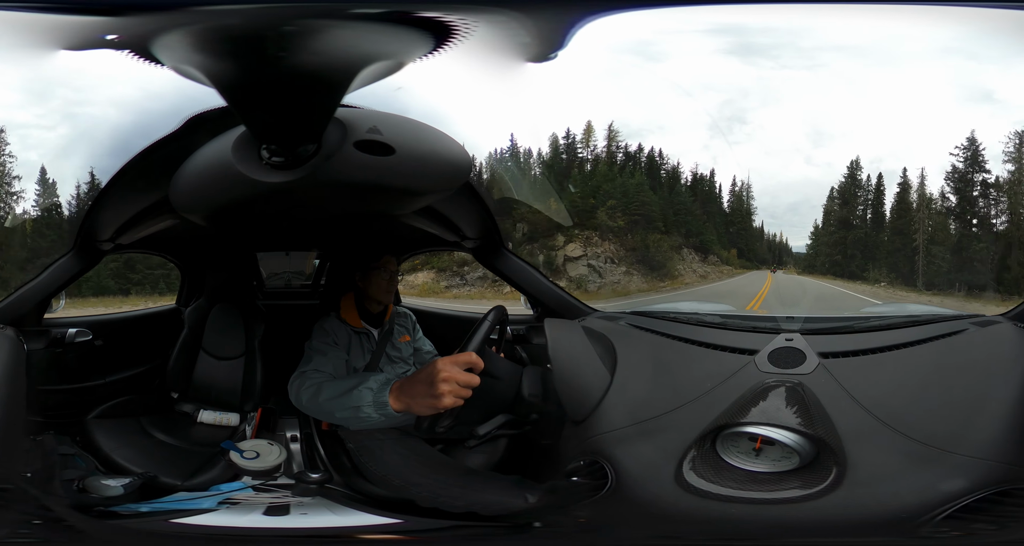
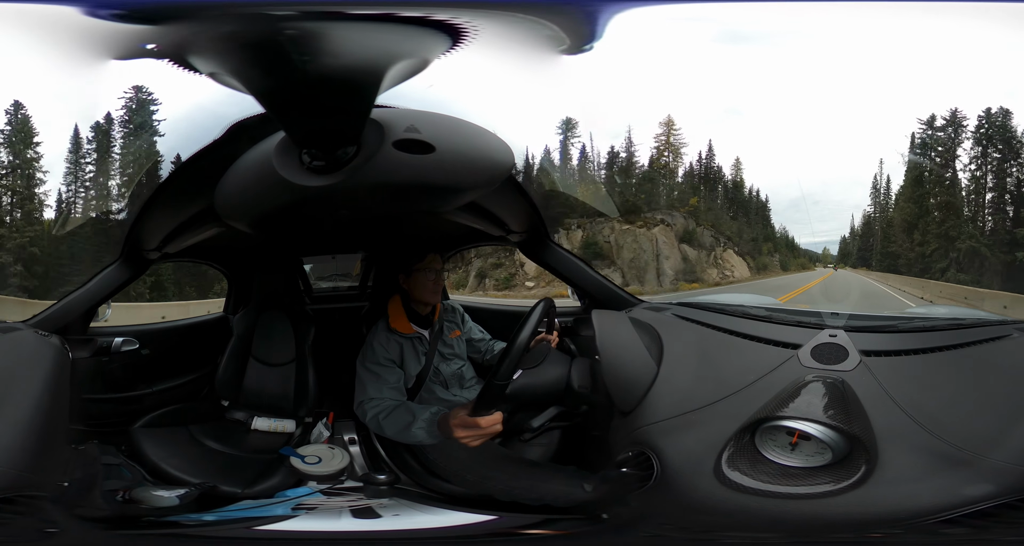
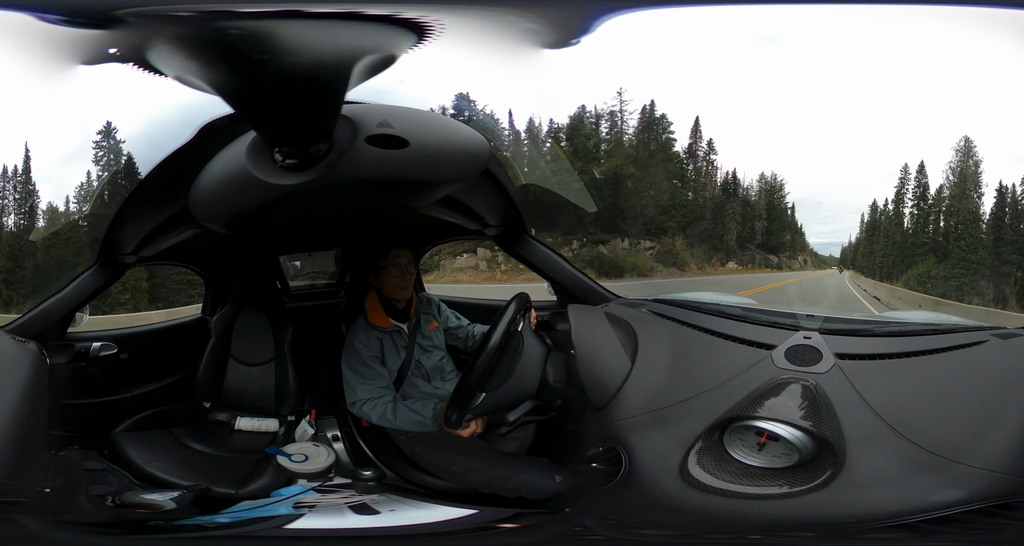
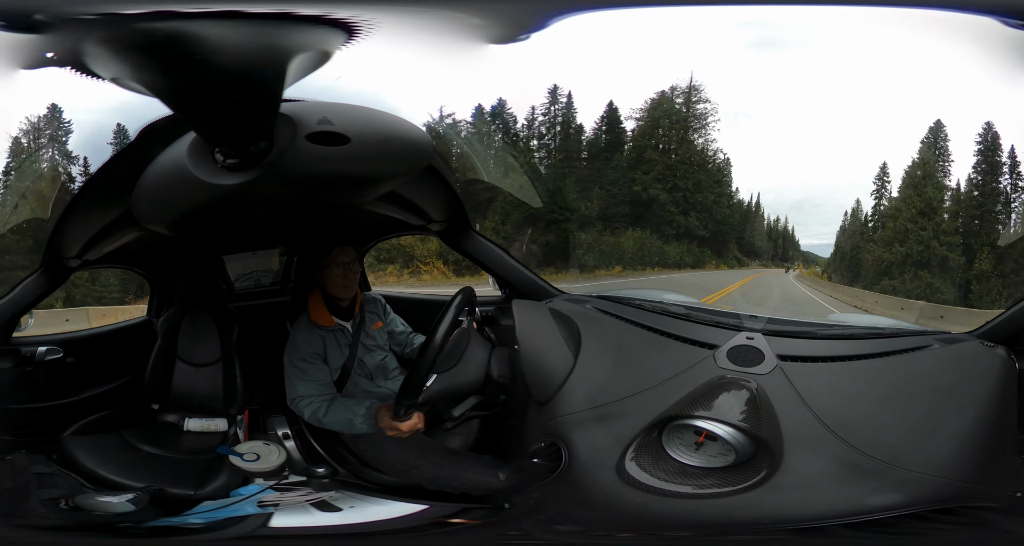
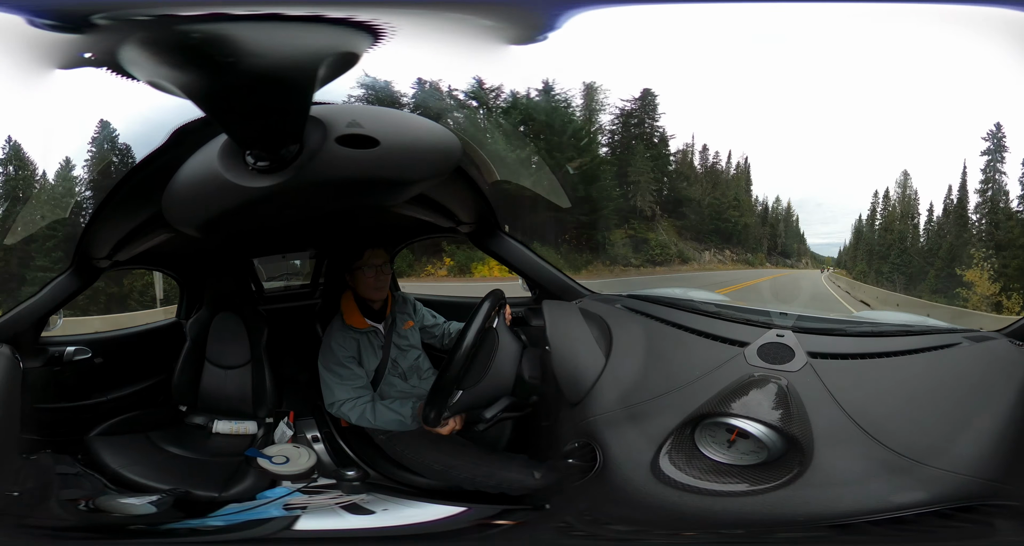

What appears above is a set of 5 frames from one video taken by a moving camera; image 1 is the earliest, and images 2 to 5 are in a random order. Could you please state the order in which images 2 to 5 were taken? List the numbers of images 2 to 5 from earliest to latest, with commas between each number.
4, 5, 3, 2
